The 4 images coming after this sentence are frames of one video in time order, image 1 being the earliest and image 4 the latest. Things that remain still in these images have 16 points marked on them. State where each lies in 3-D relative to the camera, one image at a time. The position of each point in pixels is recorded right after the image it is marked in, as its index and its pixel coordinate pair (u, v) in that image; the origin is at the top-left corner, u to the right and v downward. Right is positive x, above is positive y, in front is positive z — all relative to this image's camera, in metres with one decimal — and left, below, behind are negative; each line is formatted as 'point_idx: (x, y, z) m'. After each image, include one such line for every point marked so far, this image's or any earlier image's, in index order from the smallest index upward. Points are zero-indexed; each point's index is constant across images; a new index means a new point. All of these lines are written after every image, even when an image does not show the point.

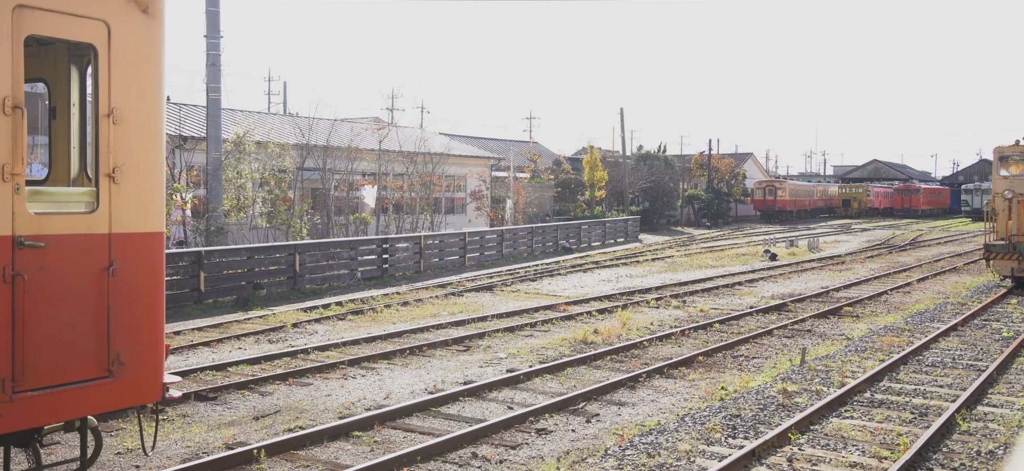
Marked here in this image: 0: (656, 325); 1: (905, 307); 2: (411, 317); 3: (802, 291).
0: (+2.0, -1.2, +14.0) m
1: (+6.5, -1.2, +16.6) m
2: (-1.5, -1.2, +14.4) m
3: (+5.5, -1.1, +19.1) m
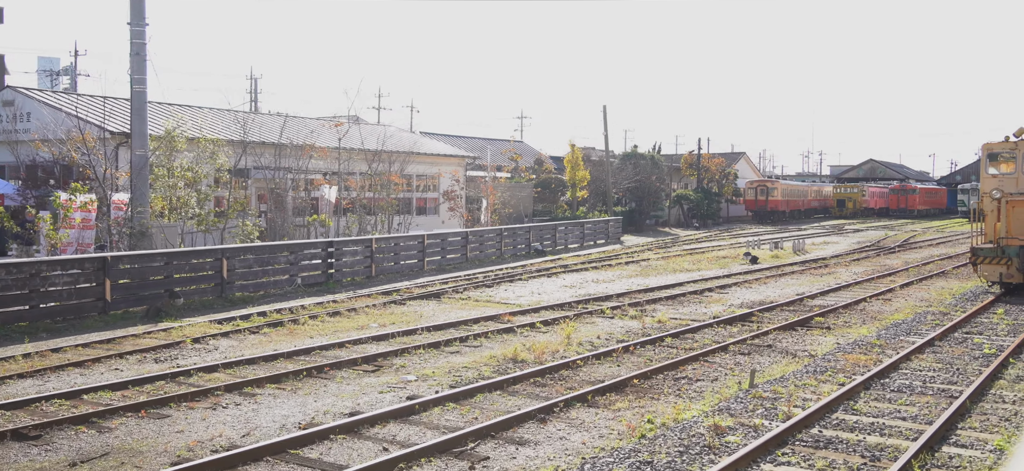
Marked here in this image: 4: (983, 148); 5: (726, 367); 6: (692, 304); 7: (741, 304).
0: (+1.1, -1.3, +12.6) m
1: (+5.6, -1.2, +15.3) m
2: (-2.3, -1.2, +13.1) m
3: (+4.6, -1.1, +17.8) m
4: (+9.0, +1.7, +19.3) m
5: (+2.2, -1.4, +10.5) m
6: (+3.0, -1.2, +16.9) m
7: (+3.8, -1.2, +17.0) m
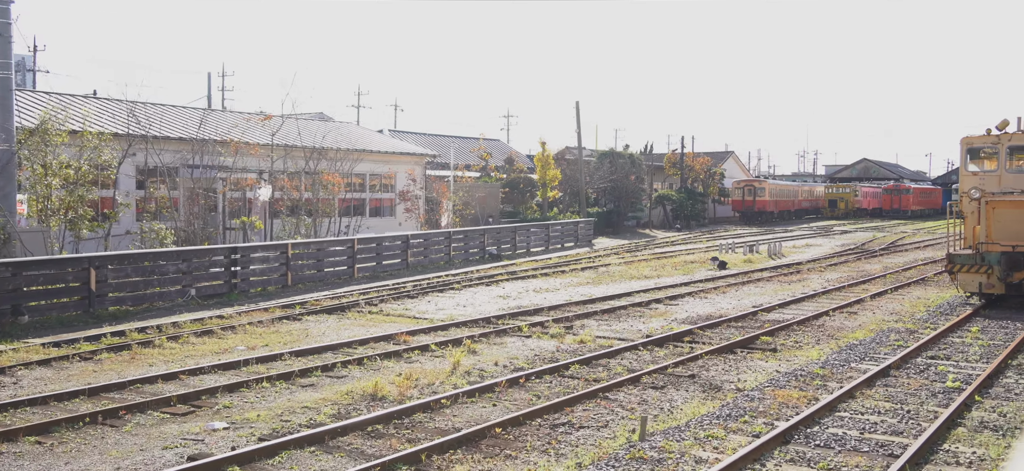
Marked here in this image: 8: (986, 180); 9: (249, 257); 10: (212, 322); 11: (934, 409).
0: (-0.2, -1.4, +10.7) m
1: (+4.3, -1.3, +13.3) m
2: (-3.6, -1.3, +11.1) m
3: (+3.4, -1.2, +15.8) m
4: (+7.7, +1.6, +17.3) m
5: (+0.9, -1.5, +8.5) m
6: (+1.7, -1.2, +15.0) m
7: (+2.6, -1.2, +15.0) m
8: (+8.0, +0.9, +16.9) m
9: (-4.6, -0.4, +17.6) m
10: (-4.0, -1.2, +13.6) m
11: (+3.5, -1.4, +8.4) m
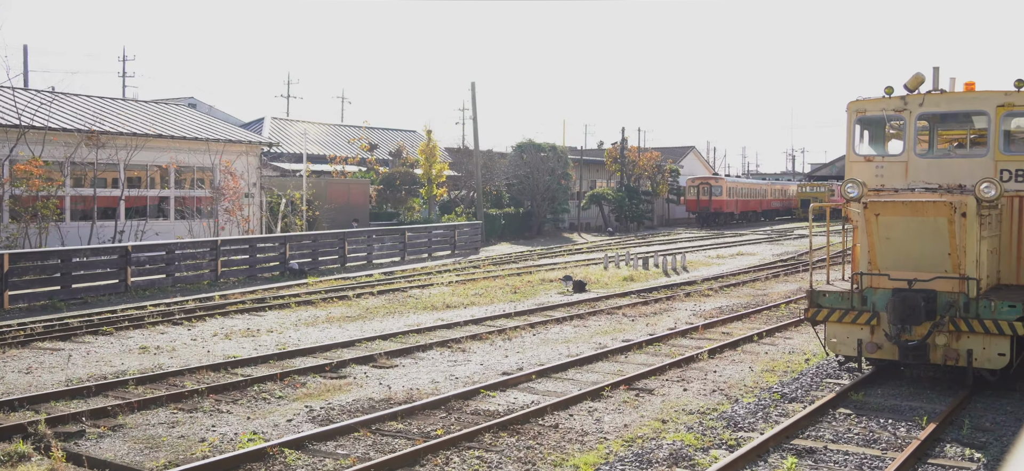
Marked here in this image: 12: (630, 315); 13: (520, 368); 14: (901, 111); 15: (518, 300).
0: (-4.2, -1.6, +4.3) m
1: (+0.3, -1.6, +6.9) m
2: (-7.7, -1.5, +4.7) m
3: (-0.7, -1.4, +9.5) m
4: (+3.7, +1.4, +11.0) m
5: (-3.1, -1.7, +2.1) m
6: (-2.3, -1.5, +8.6) m
7: (-1.5, -1.5, +8.6) m
8: (+3.9, +0.7, +10.6) m
9: (-8.7, -0.6, +11.2) m
10: (-8.1, -1.4, +7.2) m
11: (-0.6, -1.7, +2.0) m
12: (+1.9, -1.2, +15.7) m
13: (+0.1, -1.4, +10.7) m
14: (+4.0, +1.3, +10.5) m
15: (+0.1, -1.1, +17.6) m
